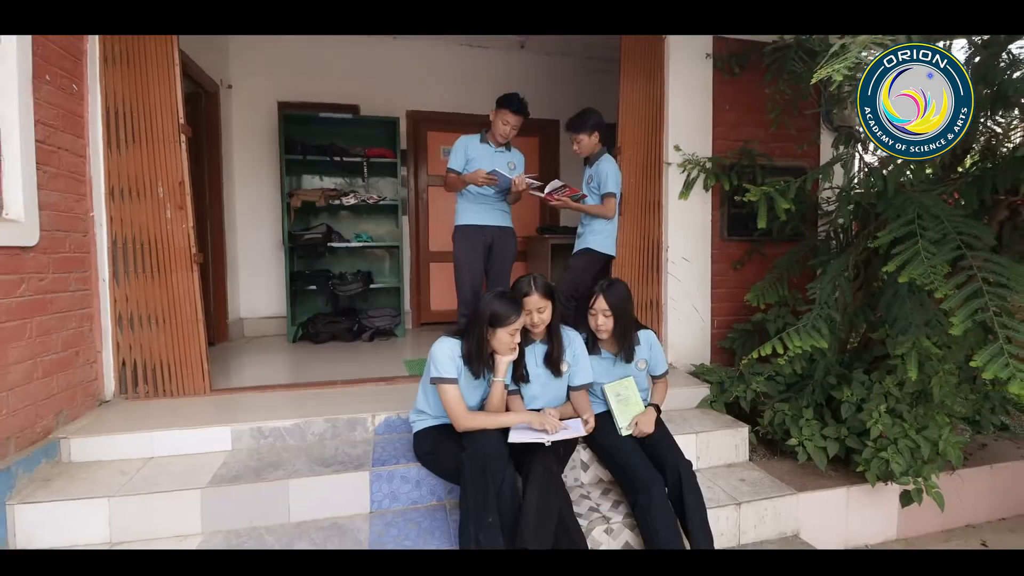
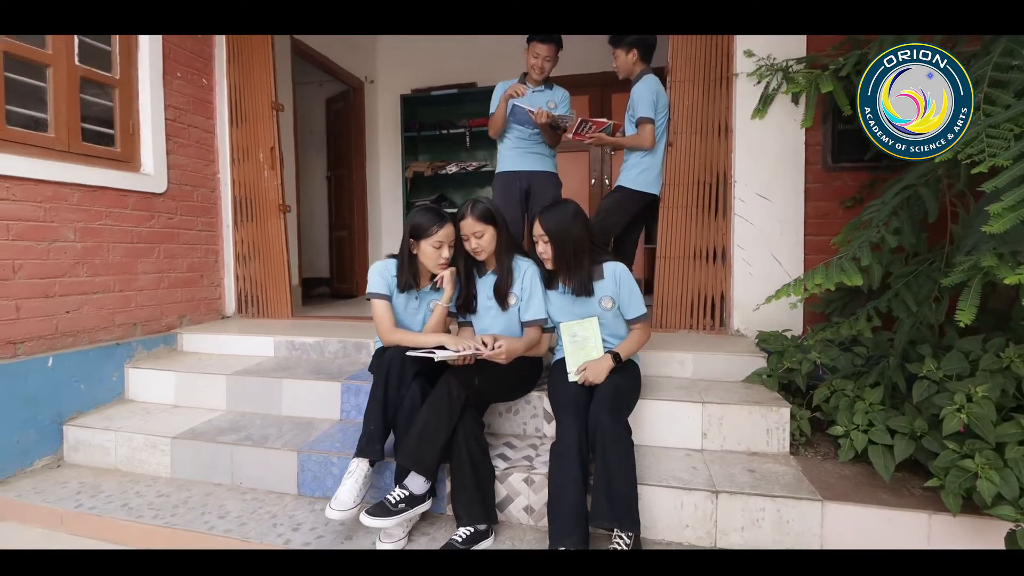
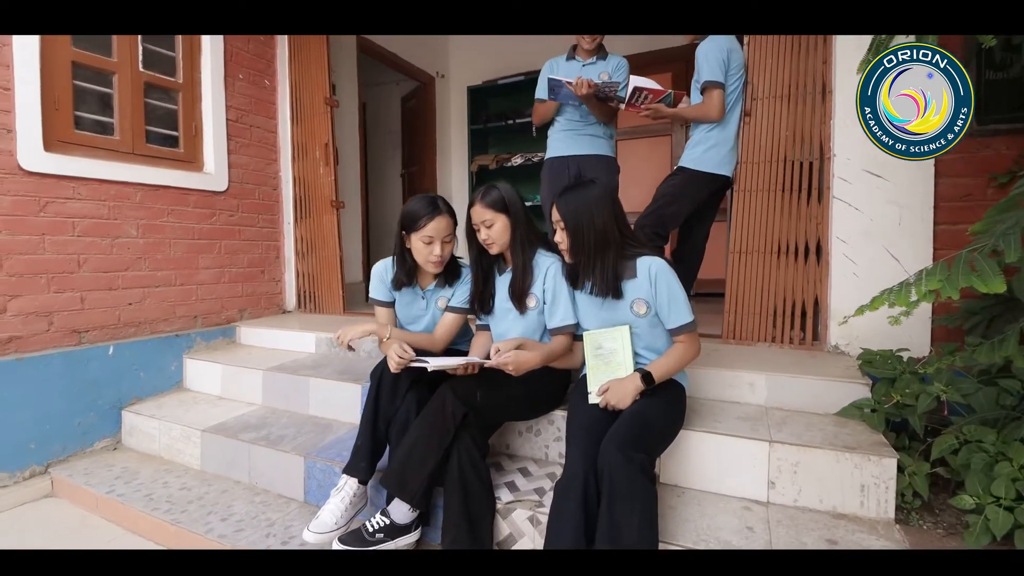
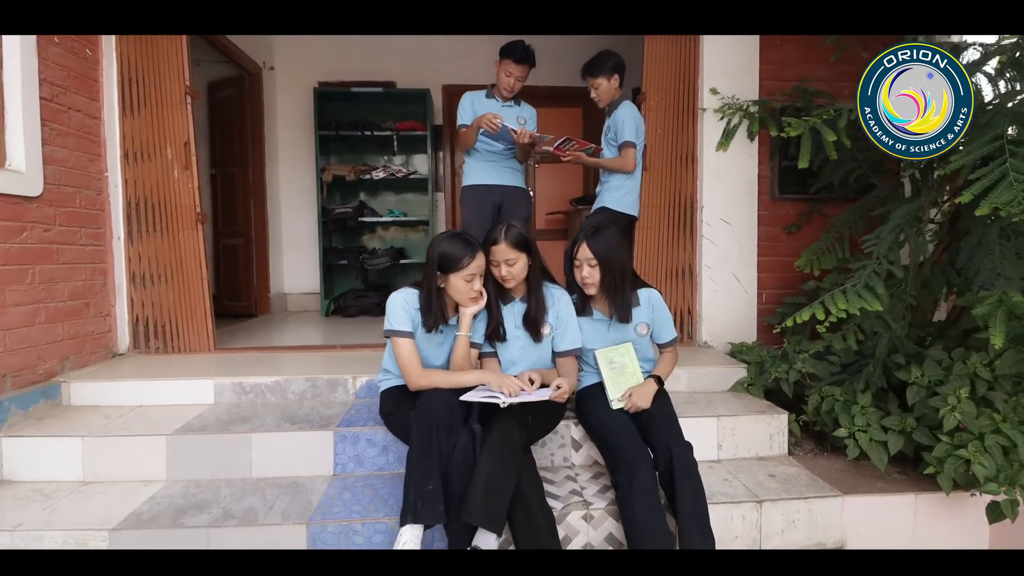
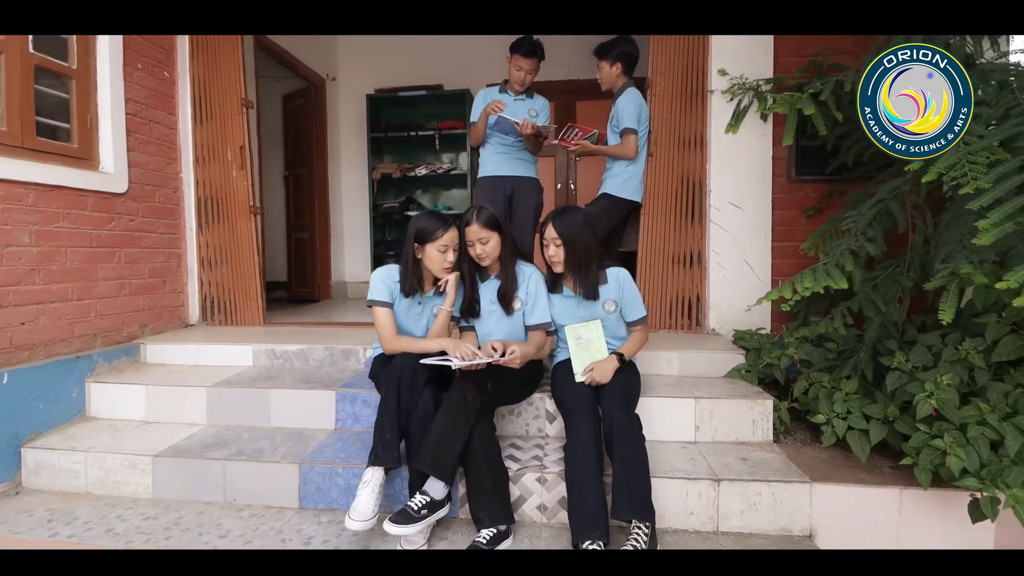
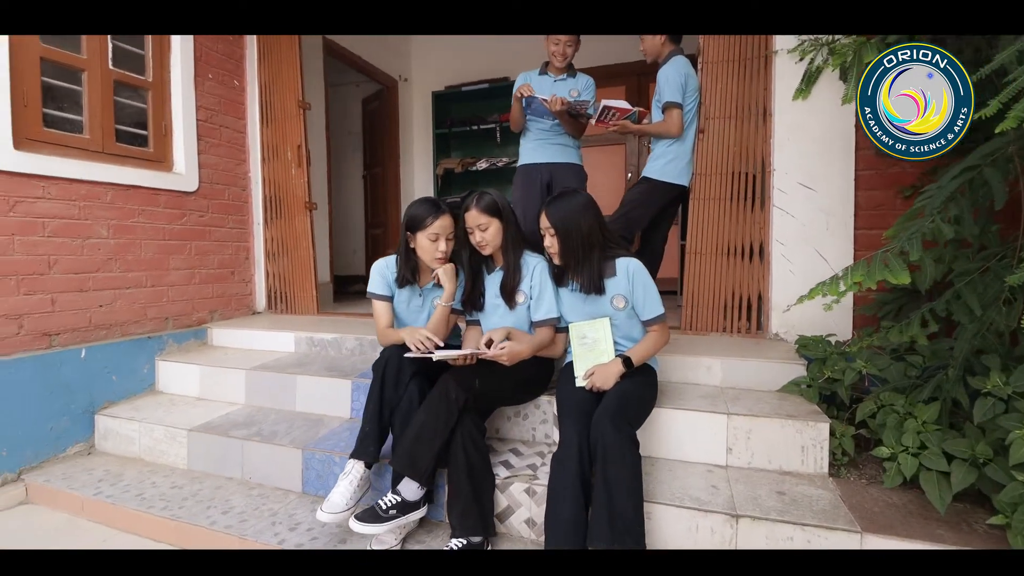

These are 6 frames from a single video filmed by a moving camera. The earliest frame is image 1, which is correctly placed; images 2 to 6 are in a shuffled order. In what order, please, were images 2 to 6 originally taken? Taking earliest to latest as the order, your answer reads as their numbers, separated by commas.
4, 5, 2, 6, 3
